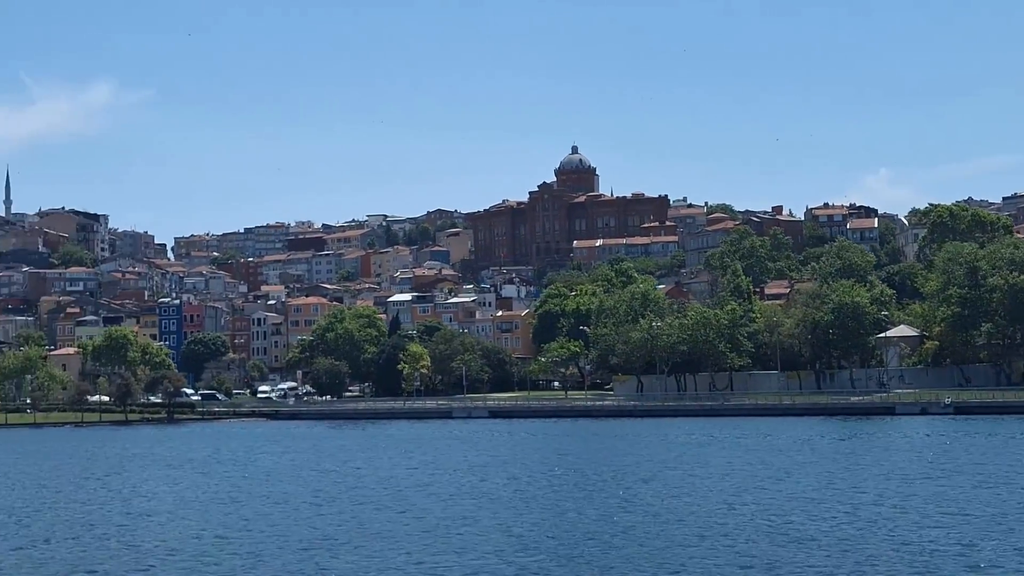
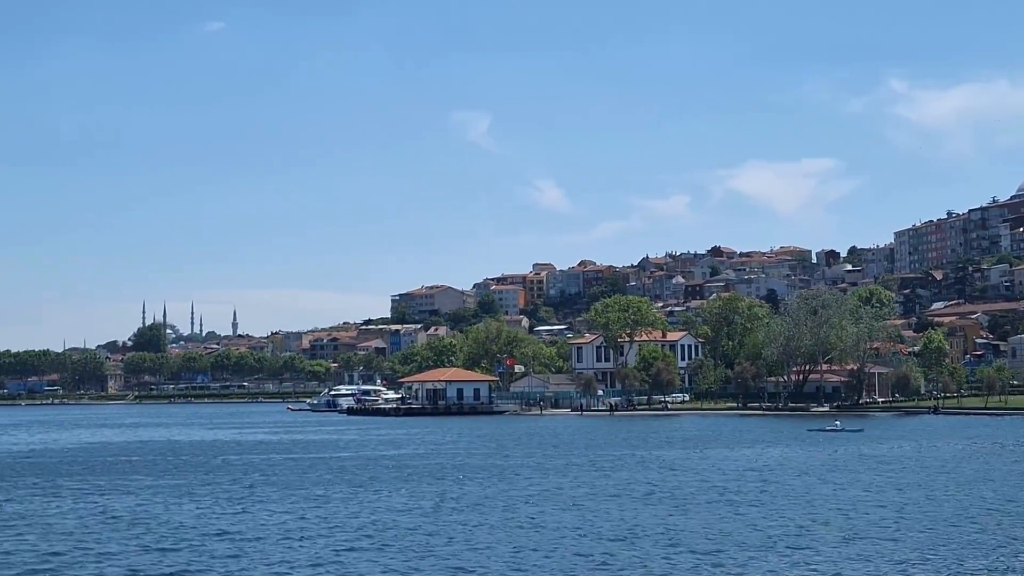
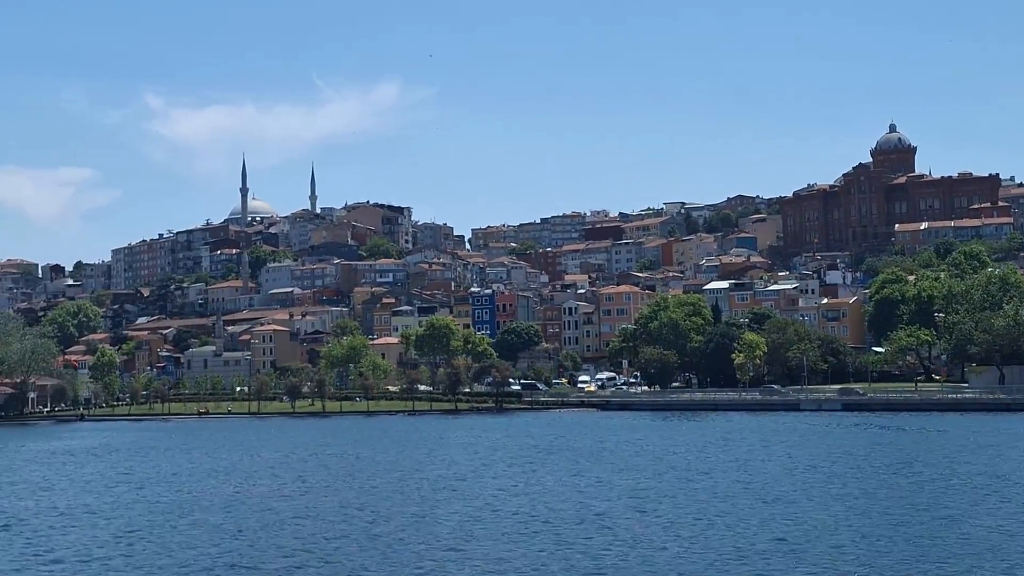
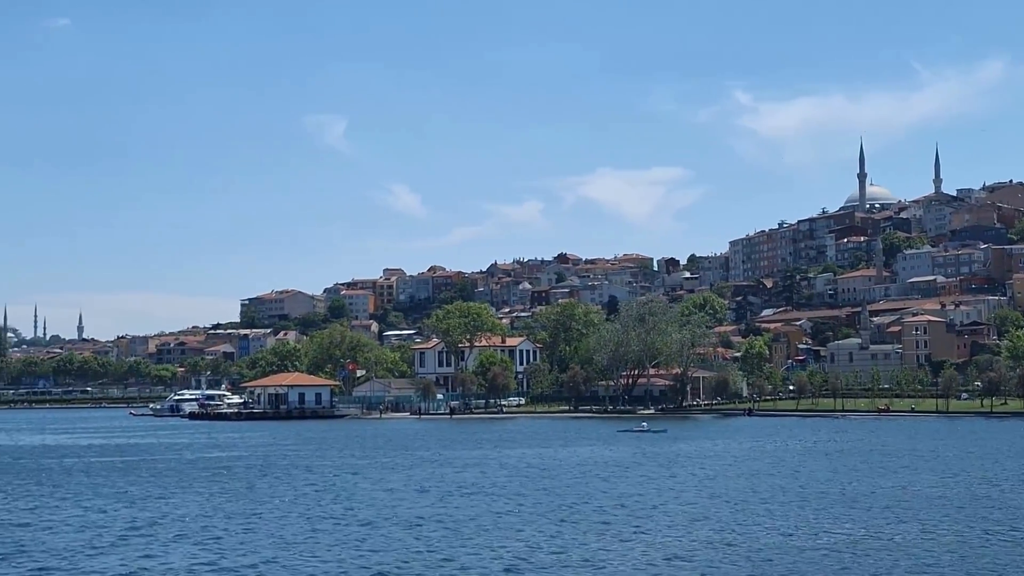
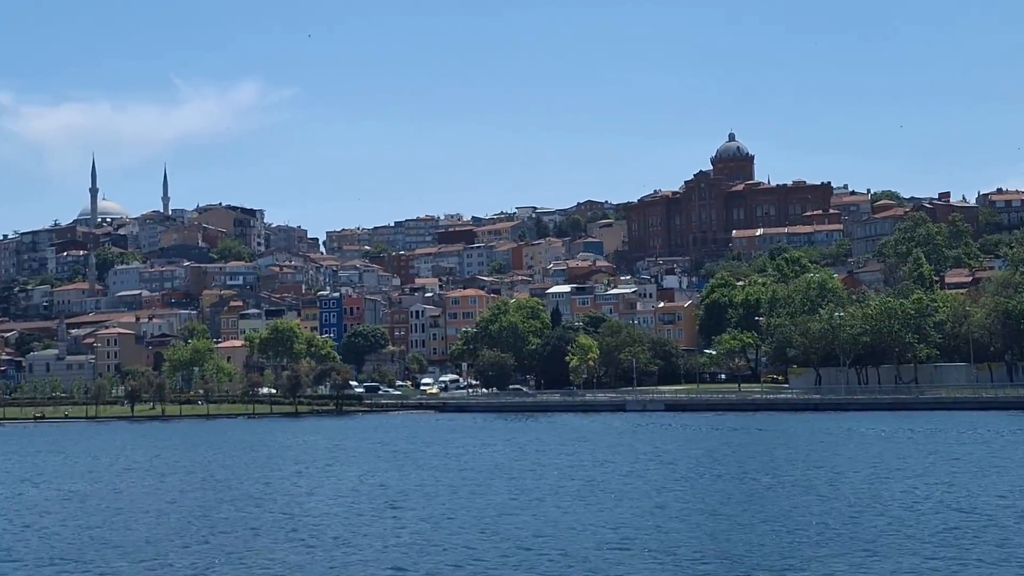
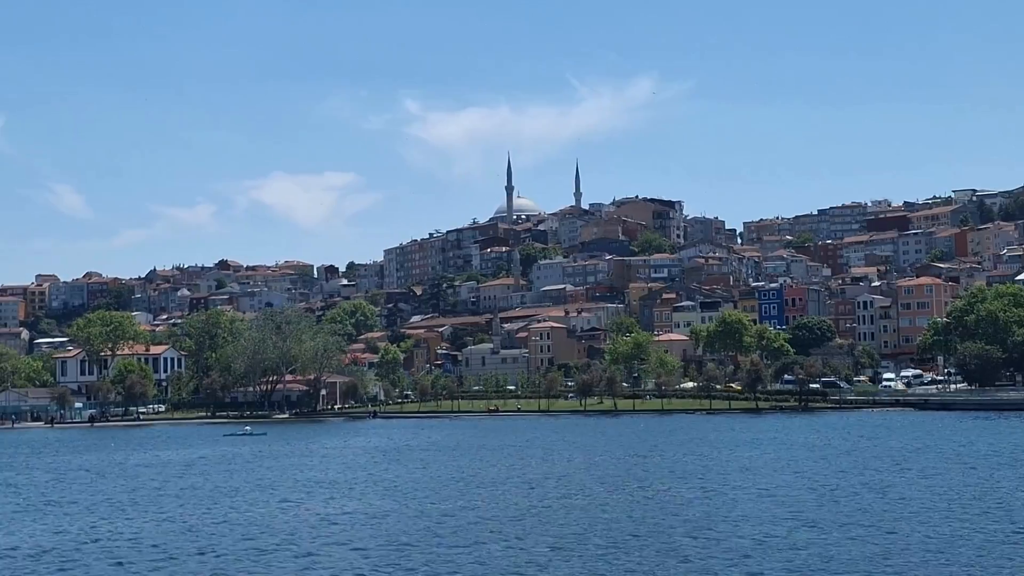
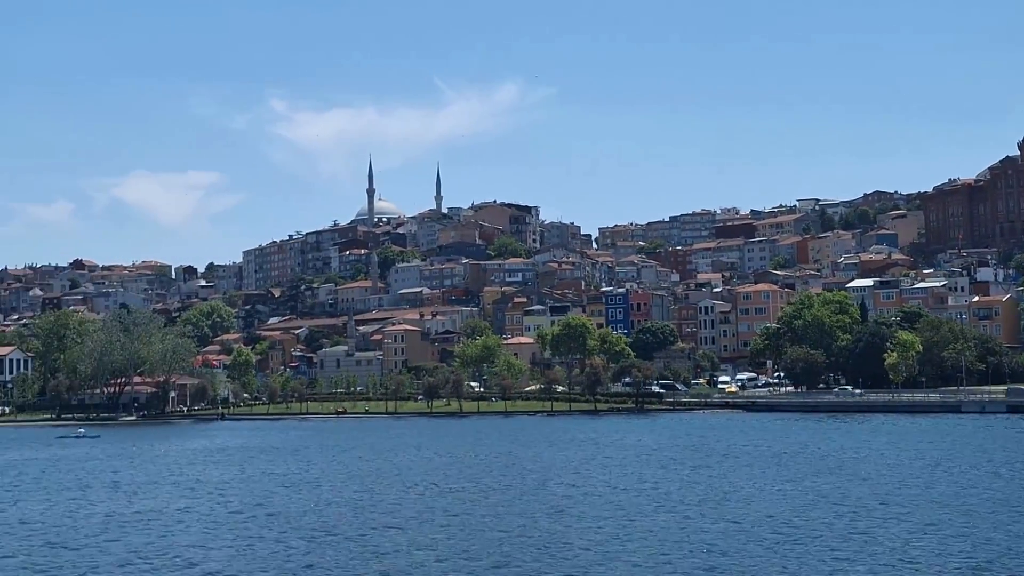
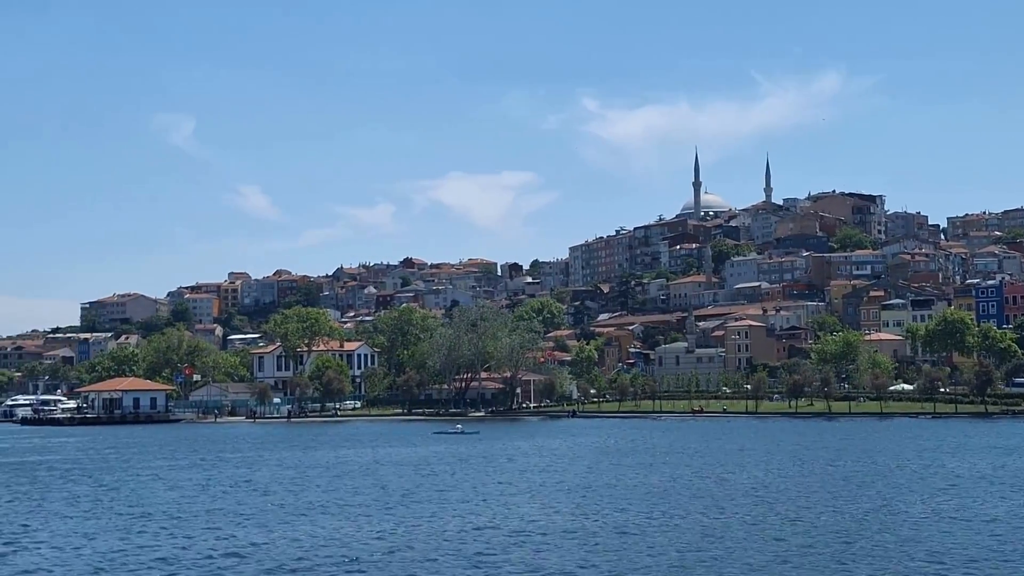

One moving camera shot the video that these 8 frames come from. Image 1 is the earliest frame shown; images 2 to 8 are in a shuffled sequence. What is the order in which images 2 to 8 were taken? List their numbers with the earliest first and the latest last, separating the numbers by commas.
5, 3, 7, 6, 8, 4, 2
